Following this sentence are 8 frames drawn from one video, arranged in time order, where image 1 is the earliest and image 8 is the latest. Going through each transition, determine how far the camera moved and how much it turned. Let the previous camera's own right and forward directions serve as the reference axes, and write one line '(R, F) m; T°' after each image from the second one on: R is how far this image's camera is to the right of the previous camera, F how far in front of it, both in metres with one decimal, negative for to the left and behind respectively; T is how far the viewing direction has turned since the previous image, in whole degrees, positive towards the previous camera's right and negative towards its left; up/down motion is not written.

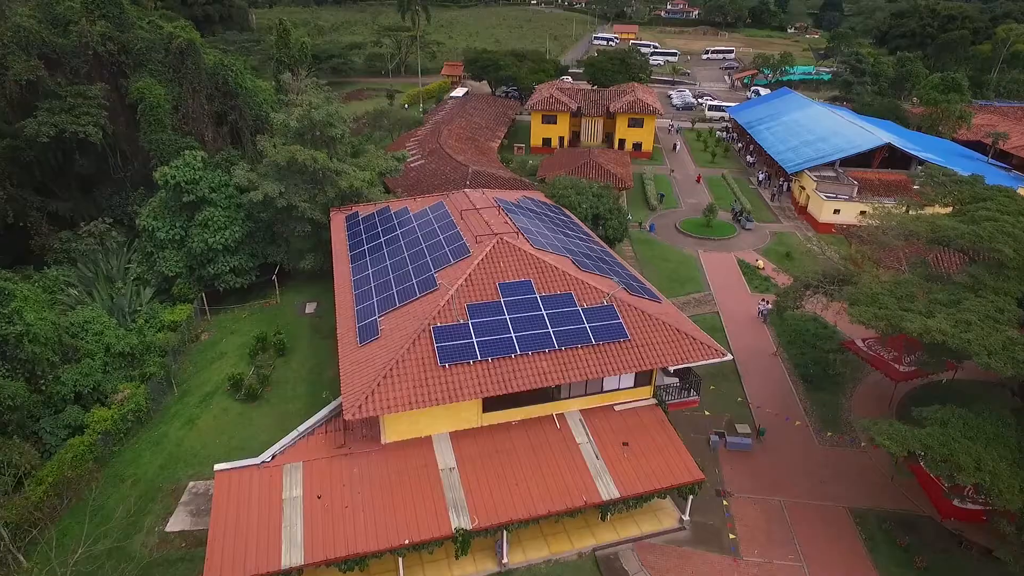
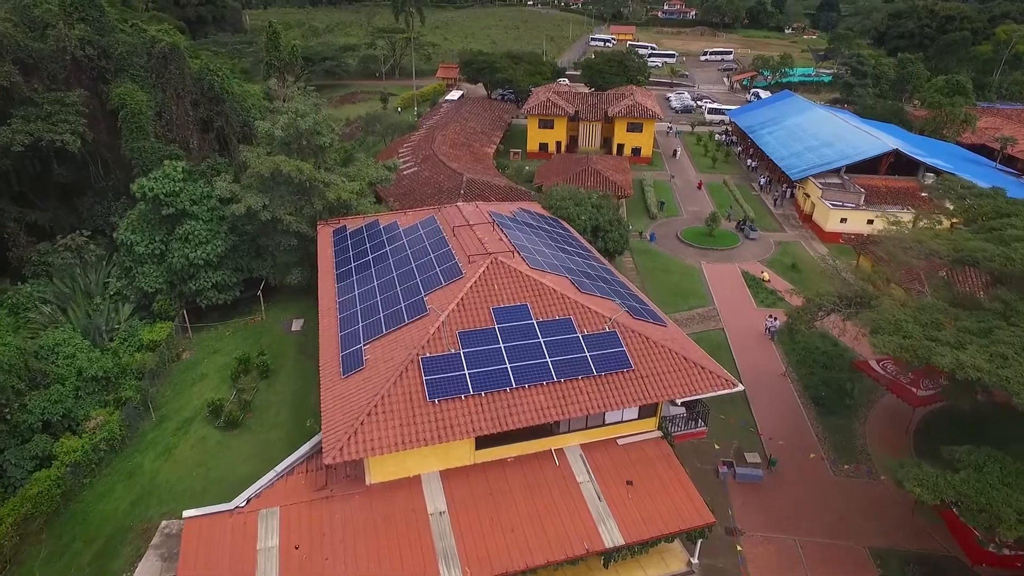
(+0.1, +1.3) m; 0°
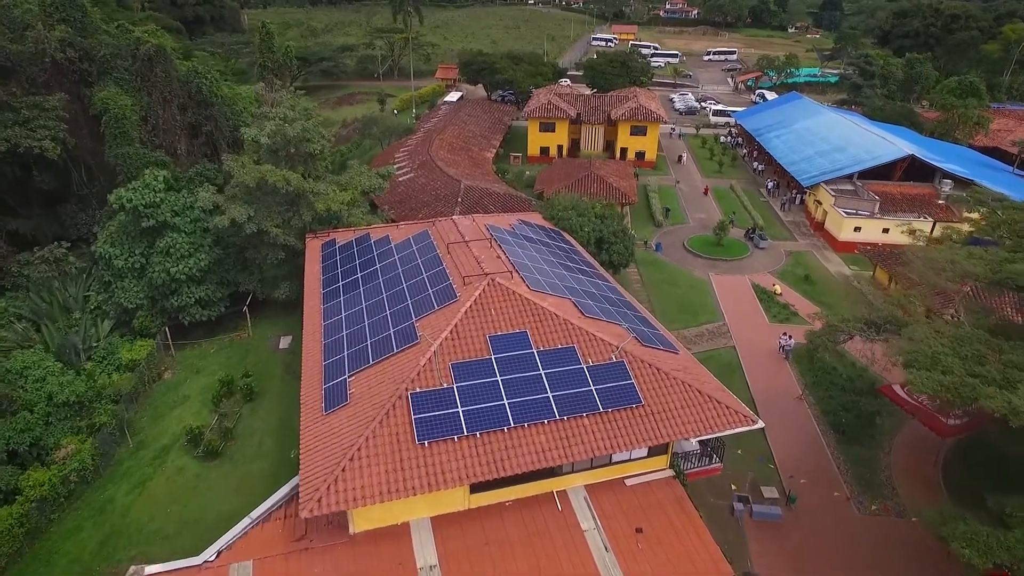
(+0.1, +1.5) m; 0°
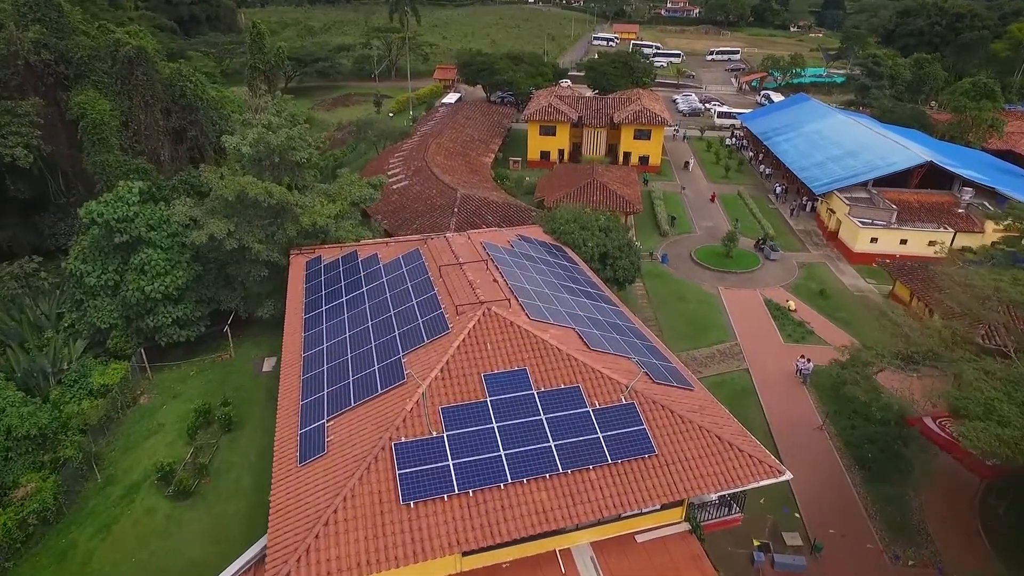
(+0.1, +1.7) m; 0°
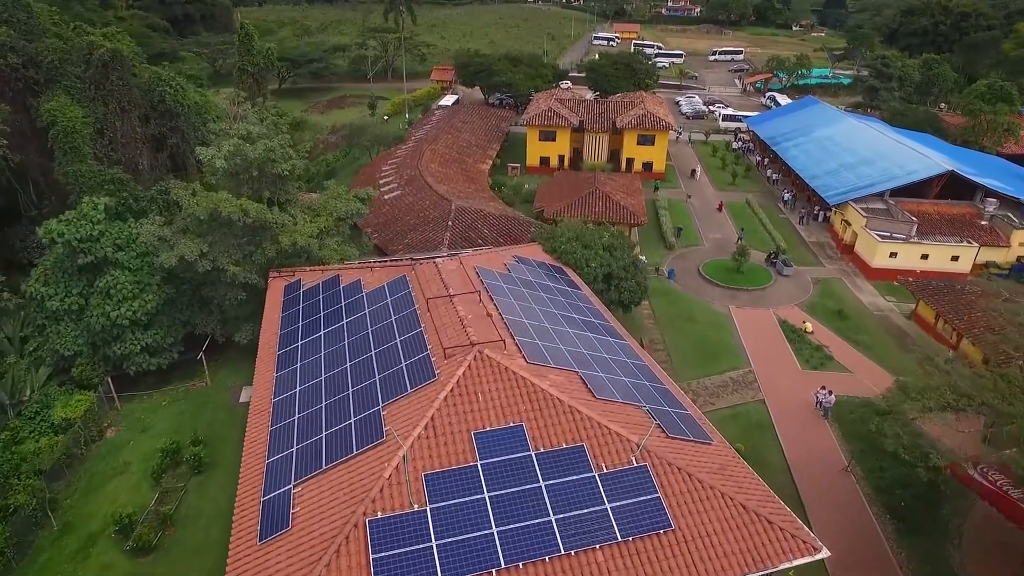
(+0.1, +1.9) m; 0°
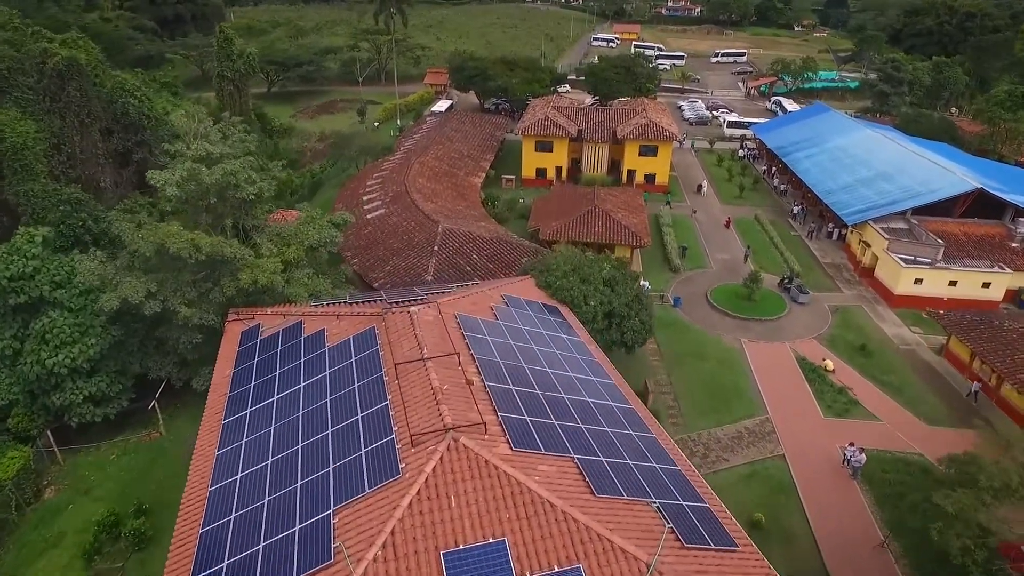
(+0.3, +2.6) m; 0°
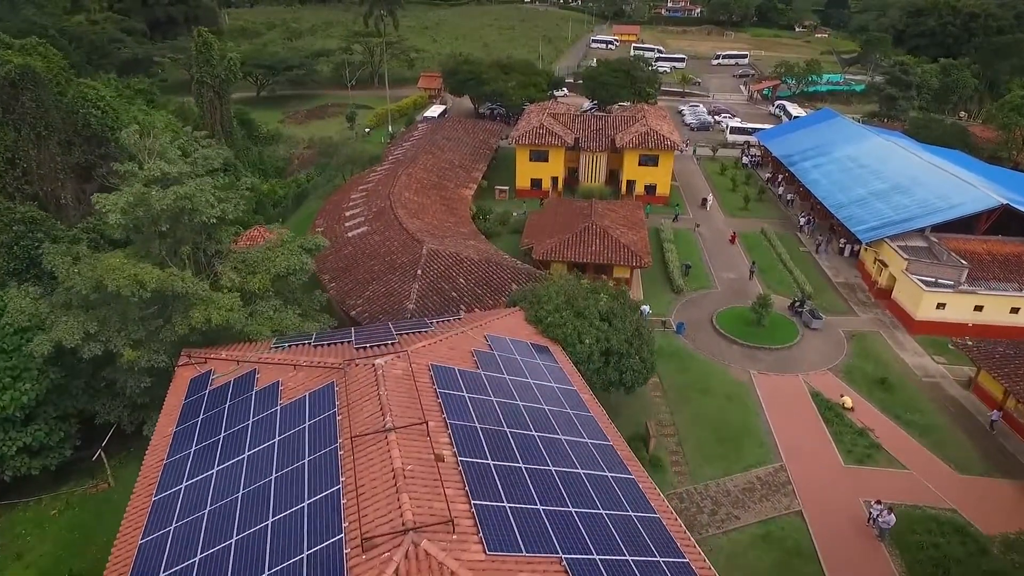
(+0.4, +2.2) m; 0°
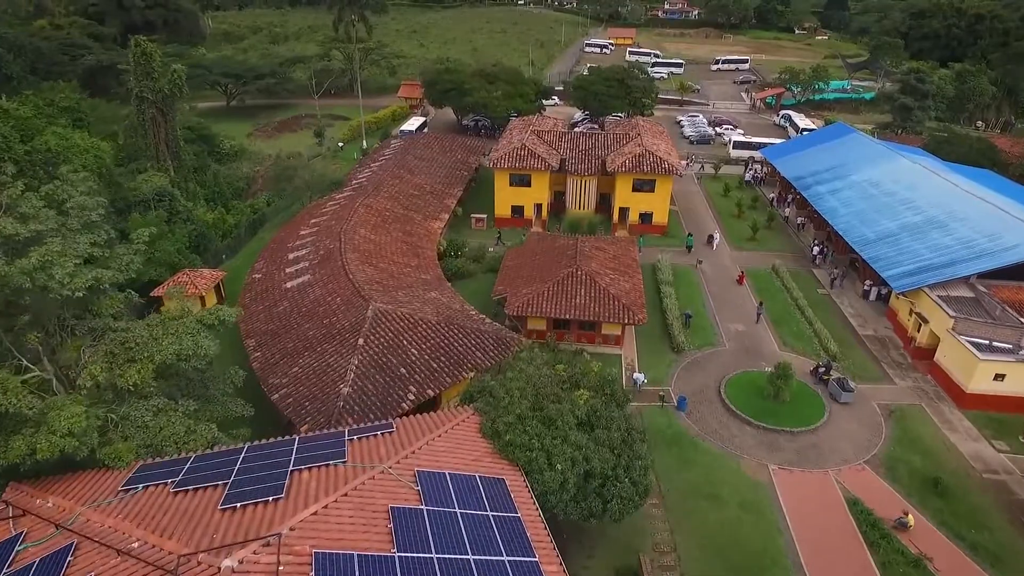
(+1.2, +5.0) m; 0°
